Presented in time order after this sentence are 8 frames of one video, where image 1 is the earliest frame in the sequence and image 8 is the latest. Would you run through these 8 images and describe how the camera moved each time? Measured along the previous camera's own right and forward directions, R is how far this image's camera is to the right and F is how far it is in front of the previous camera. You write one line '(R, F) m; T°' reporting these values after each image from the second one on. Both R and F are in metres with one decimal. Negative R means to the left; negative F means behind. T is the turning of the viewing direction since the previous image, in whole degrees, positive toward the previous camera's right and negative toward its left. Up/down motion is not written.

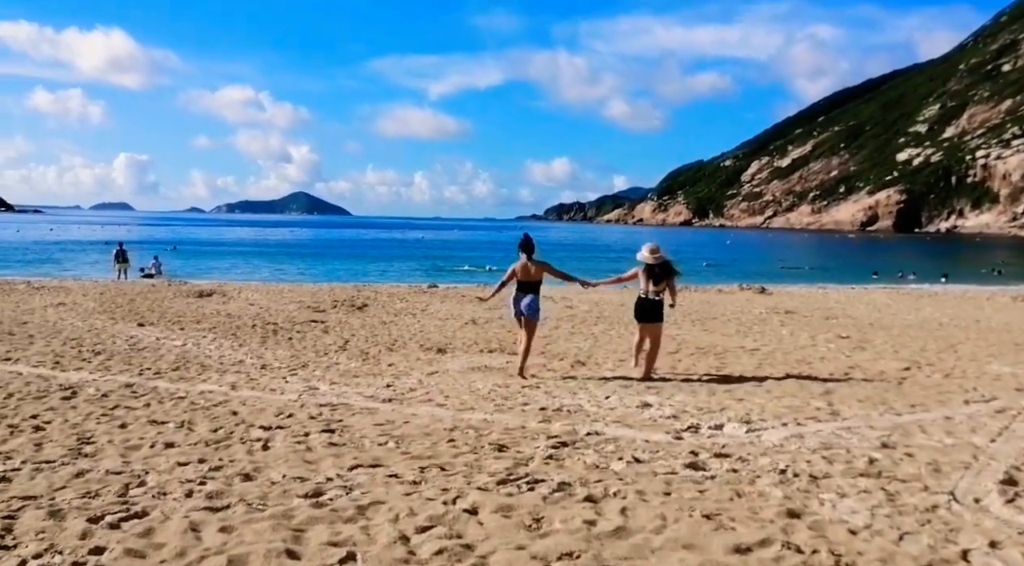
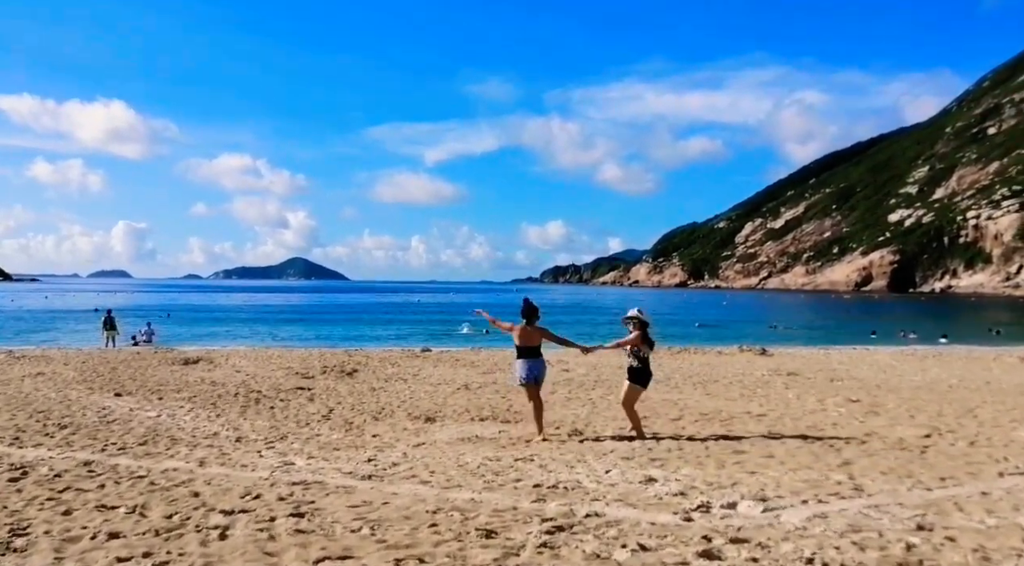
(+0.1, +0.6) m; 0°
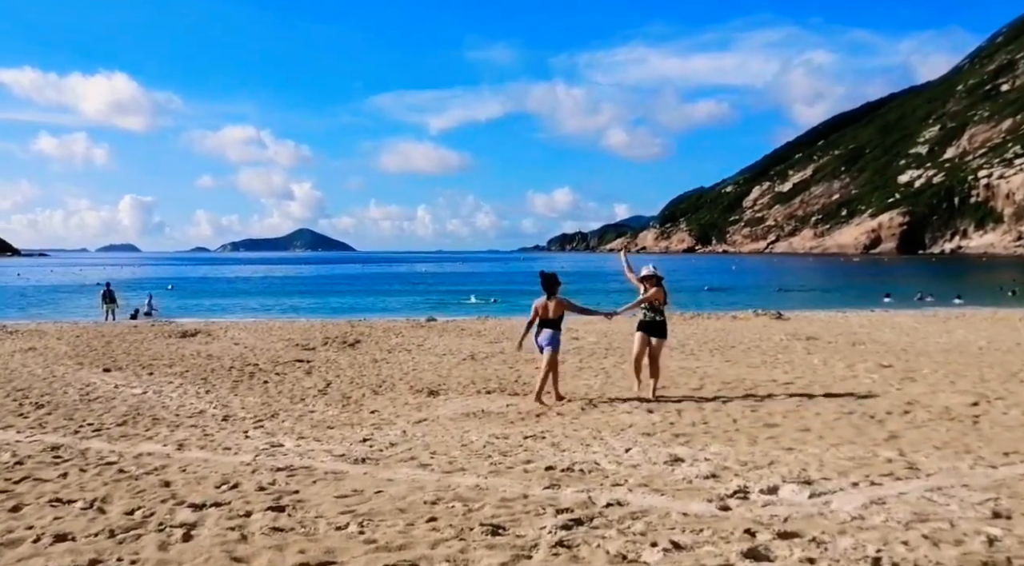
(0.0, +0.9) m; -1°
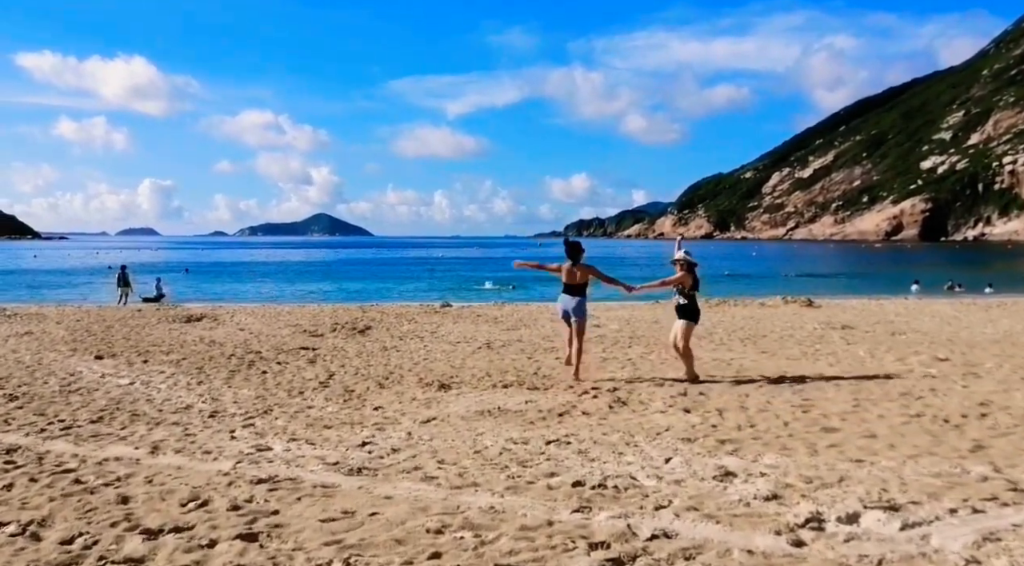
(0.0, +1.1) m; -1°
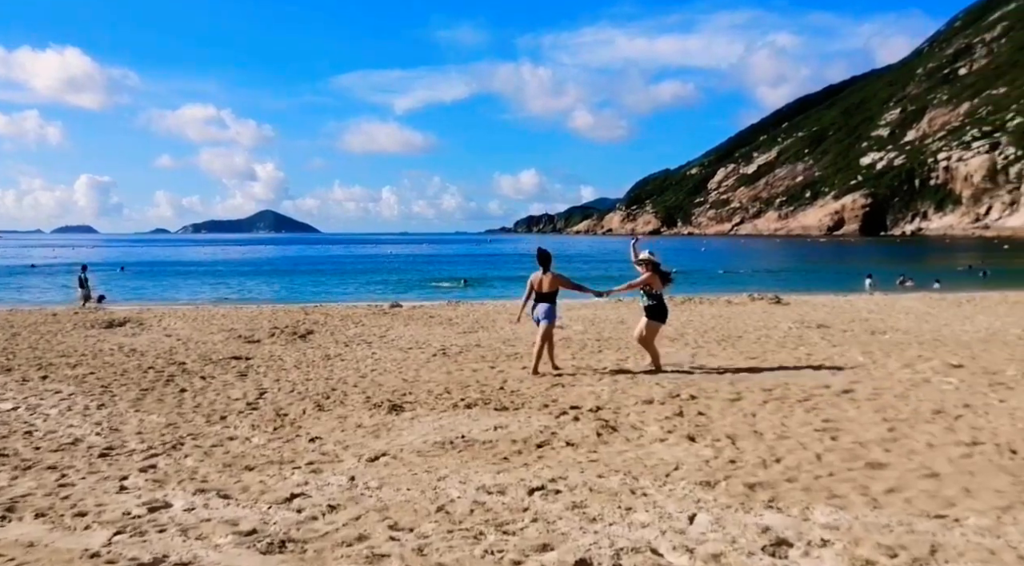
(-0.1, +1.6) m; +3°
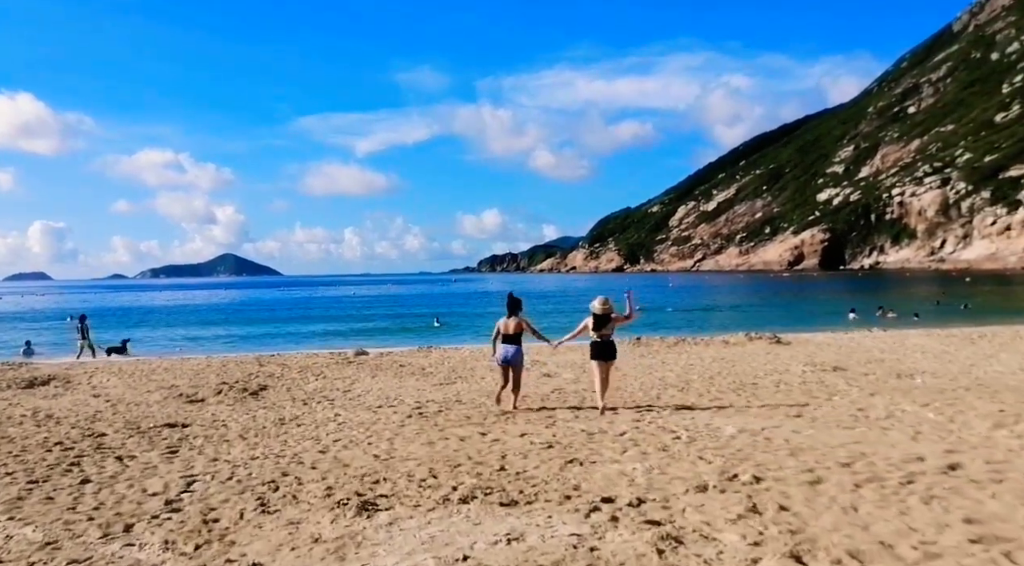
(-0.4, +2.2) m; +2°
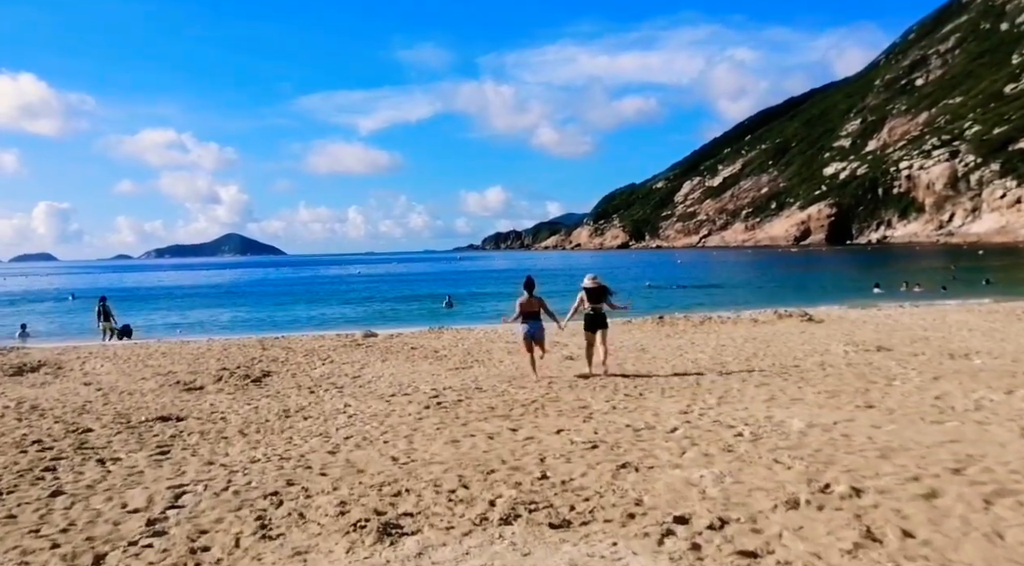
(-0.3, +1.2) m; 0°
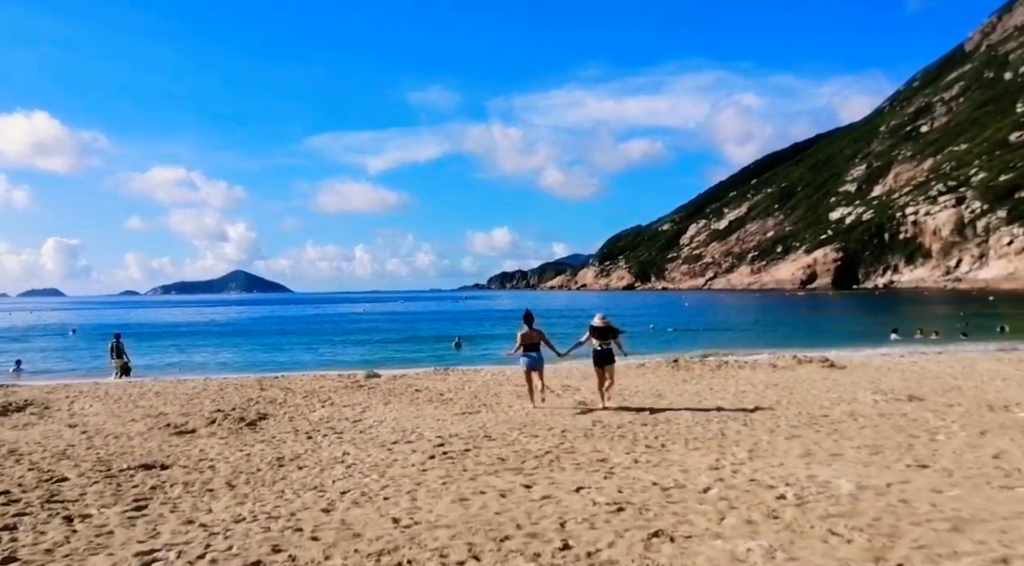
(-0.1, +0.8) m; 0°
